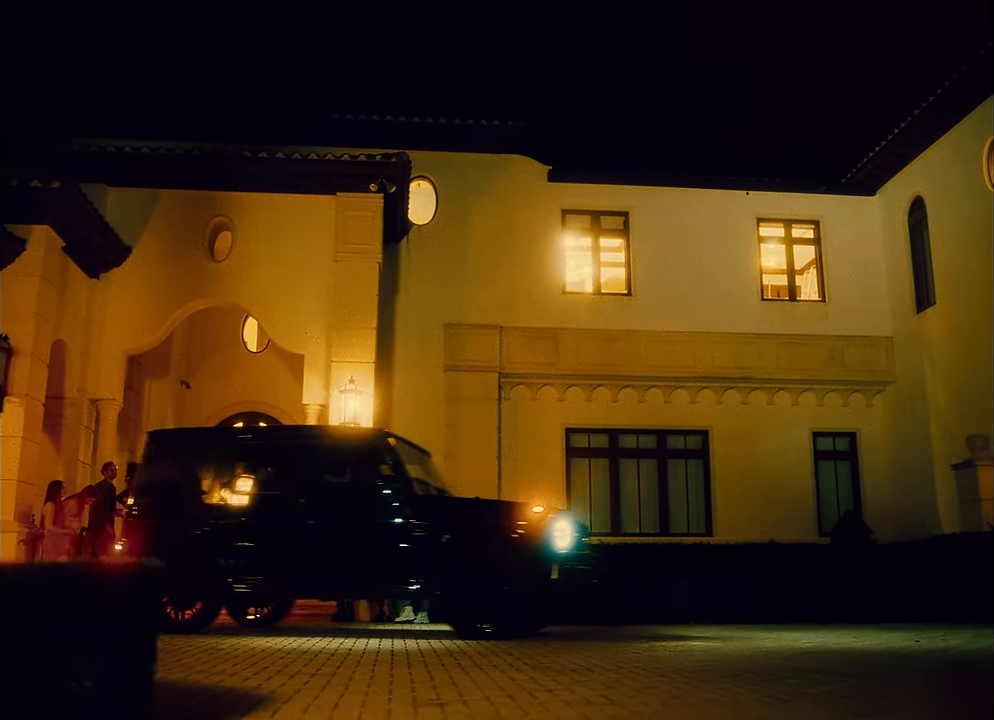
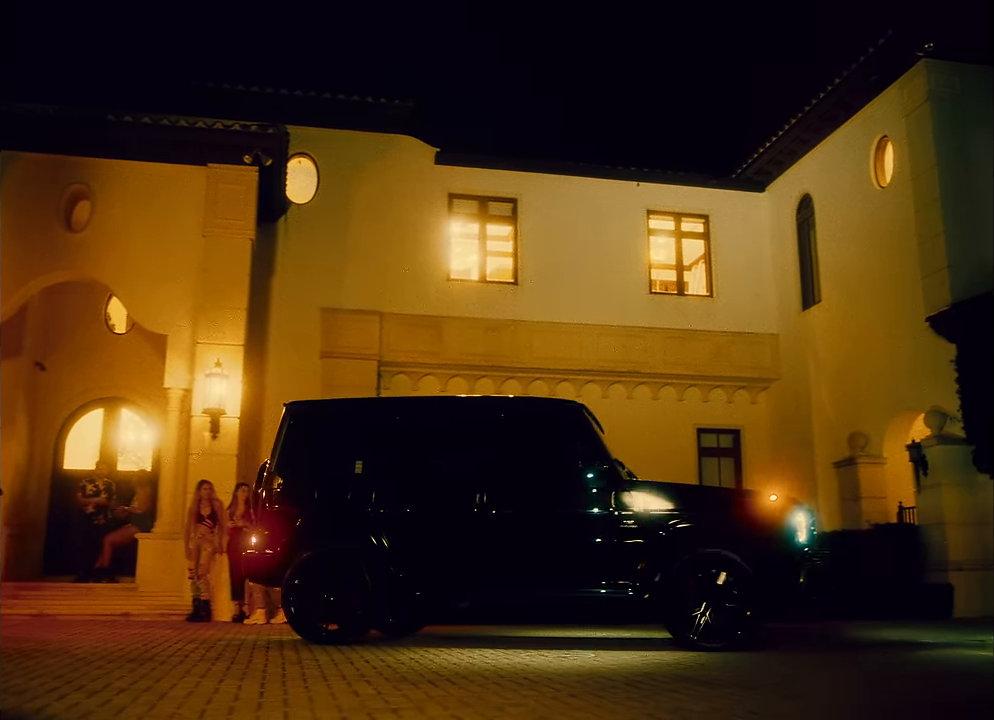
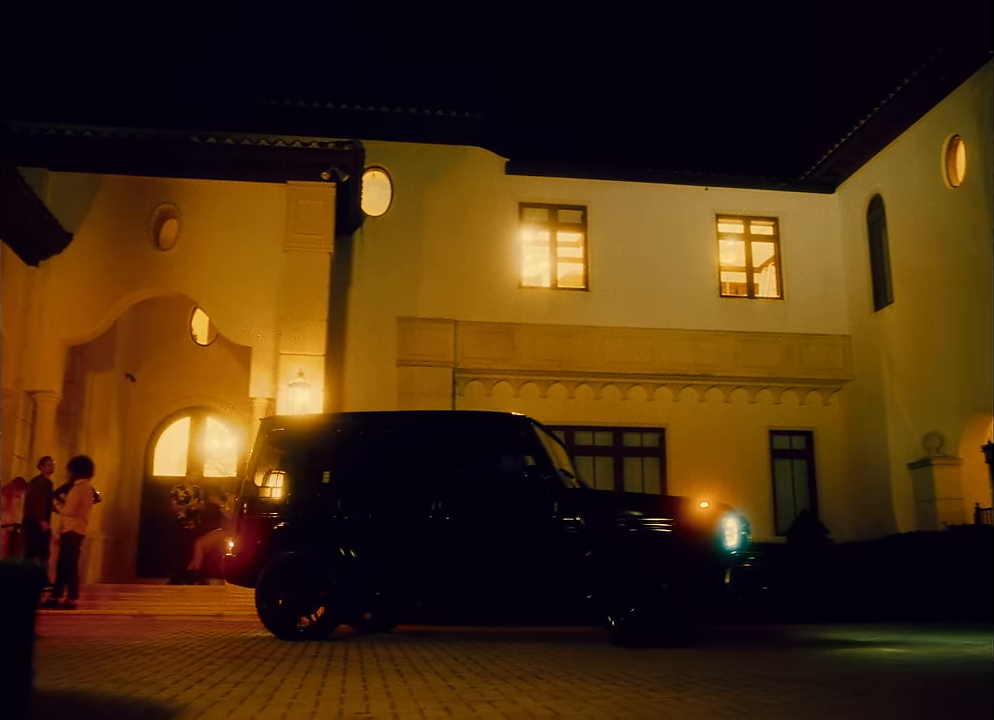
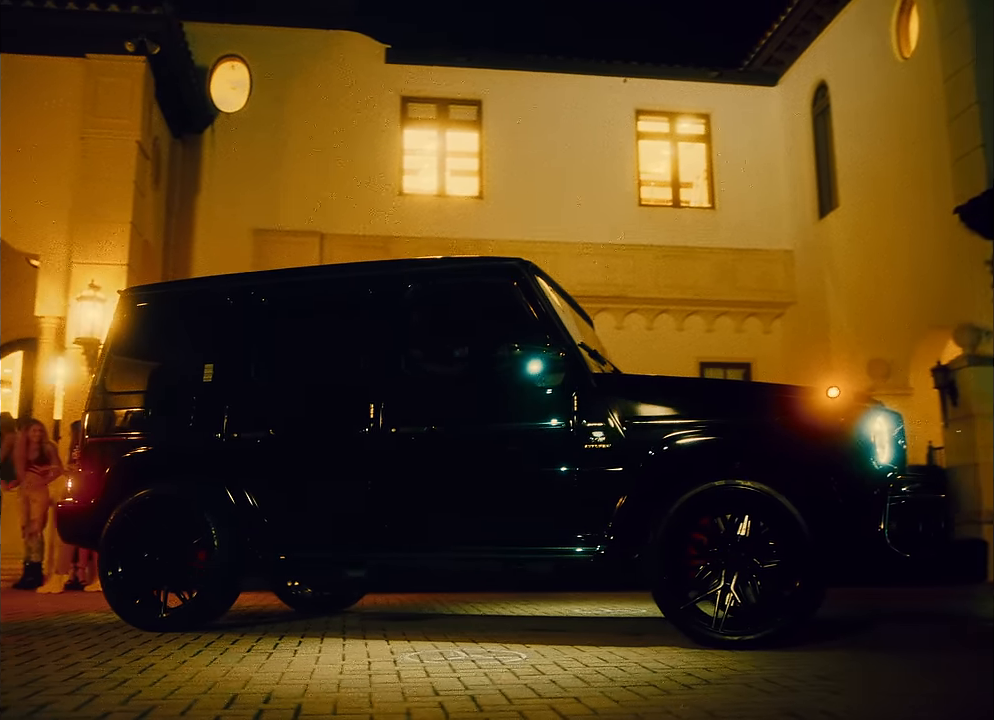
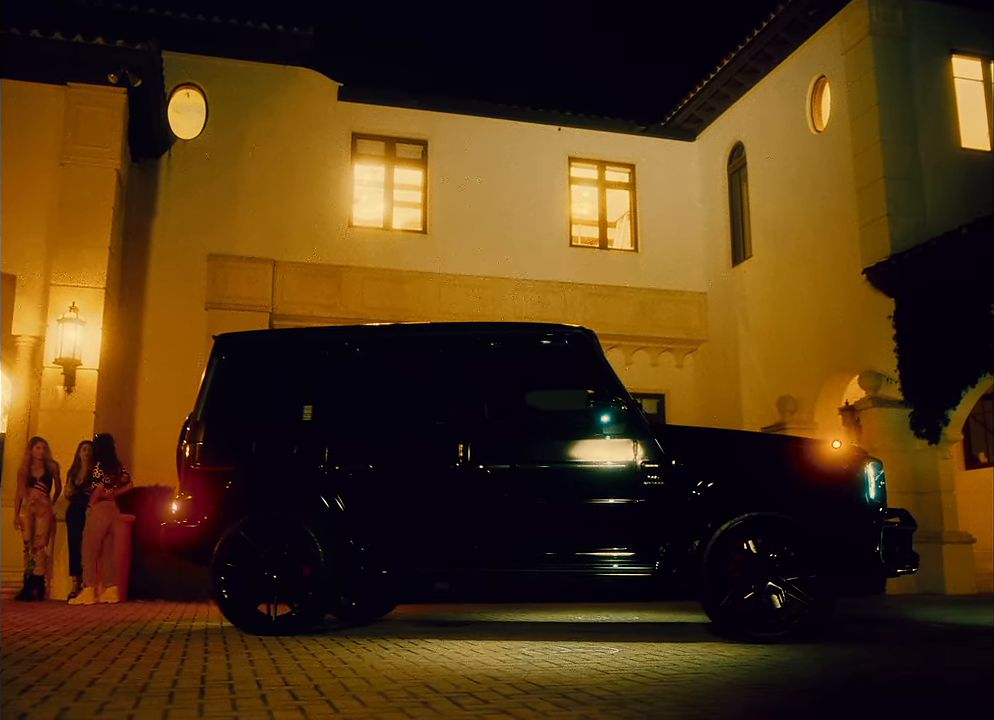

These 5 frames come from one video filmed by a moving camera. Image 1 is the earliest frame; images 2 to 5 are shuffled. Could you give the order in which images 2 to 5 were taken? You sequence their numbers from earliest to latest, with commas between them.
3, 2, 5, 4
